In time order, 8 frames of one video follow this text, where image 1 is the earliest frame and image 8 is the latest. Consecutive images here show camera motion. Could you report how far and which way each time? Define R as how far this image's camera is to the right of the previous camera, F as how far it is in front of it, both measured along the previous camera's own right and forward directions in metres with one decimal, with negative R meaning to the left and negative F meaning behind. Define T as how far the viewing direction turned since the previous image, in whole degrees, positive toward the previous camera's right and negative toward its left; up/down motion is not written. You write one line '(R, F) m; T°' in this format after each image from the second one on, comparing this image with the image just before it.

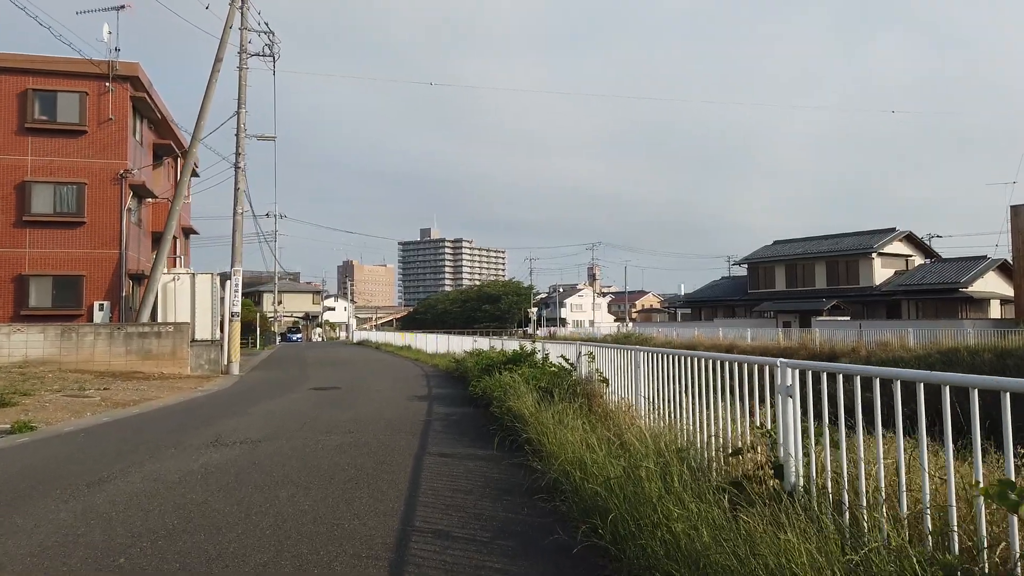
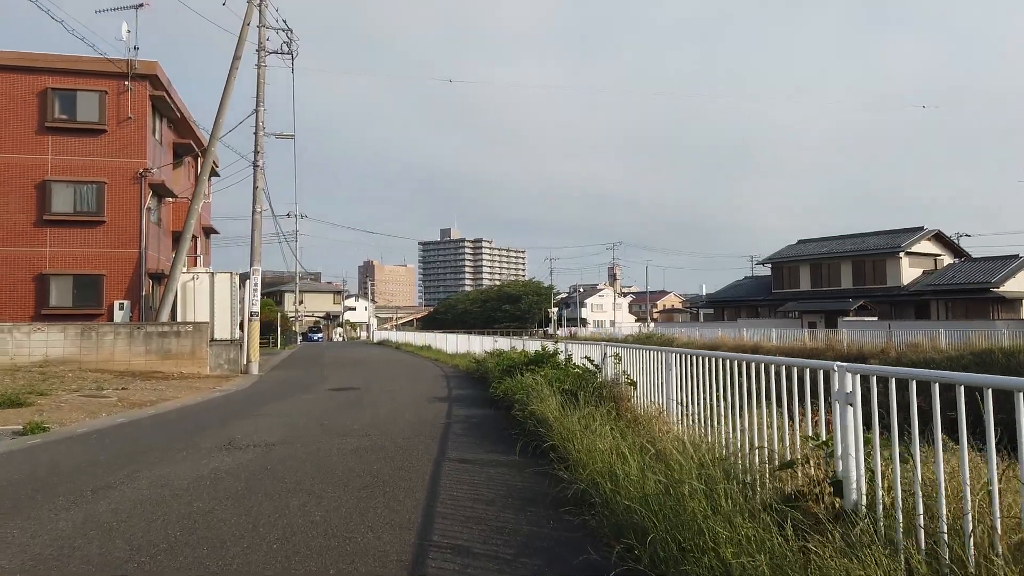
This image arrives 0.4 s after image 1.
(0.0, +0.3) m; -2°
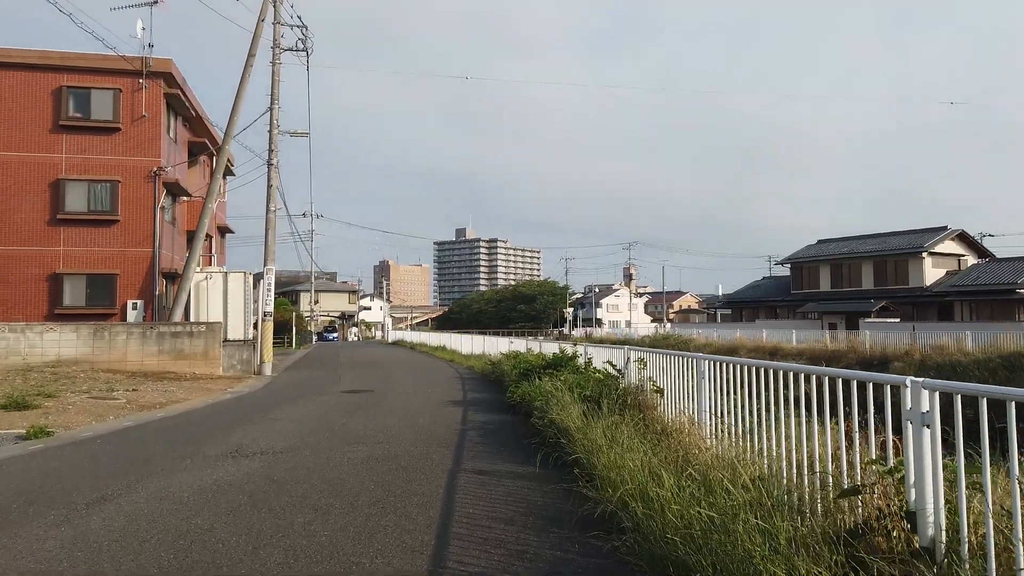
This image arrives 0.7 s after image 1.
(0.0, +0.4) m; -1°
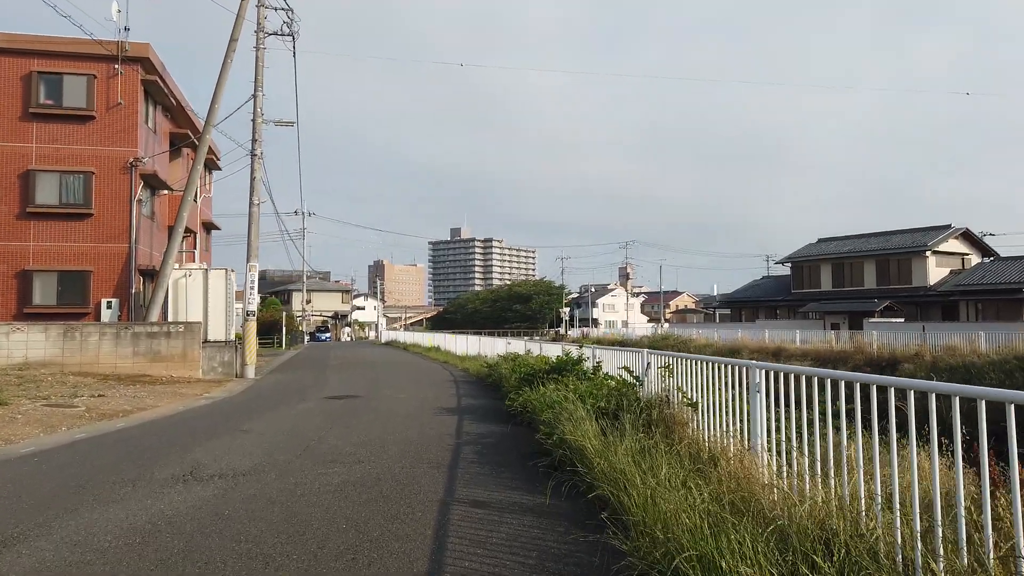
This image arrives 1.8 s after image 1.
(-0.1, +1.1) m; 0°
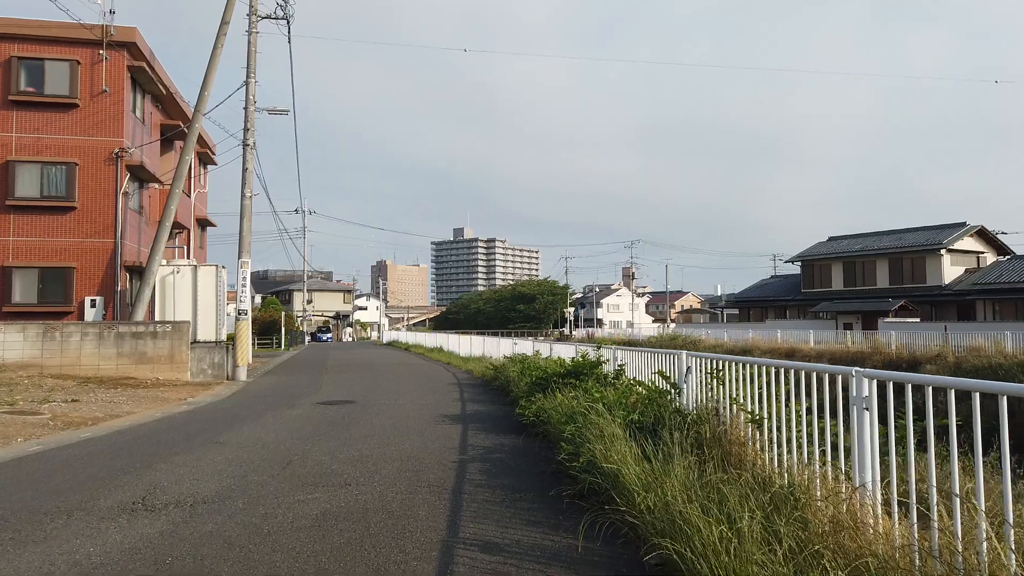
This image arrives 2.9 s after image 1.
(-0.1, +1.1) m; 0°
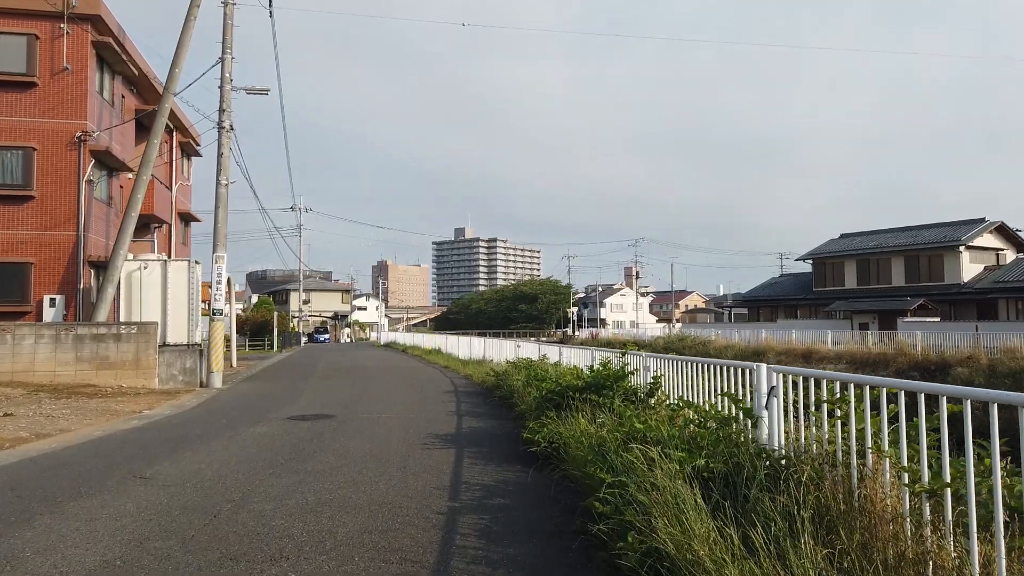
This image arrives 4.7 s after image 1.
(0.0, +1.8) m; 0°
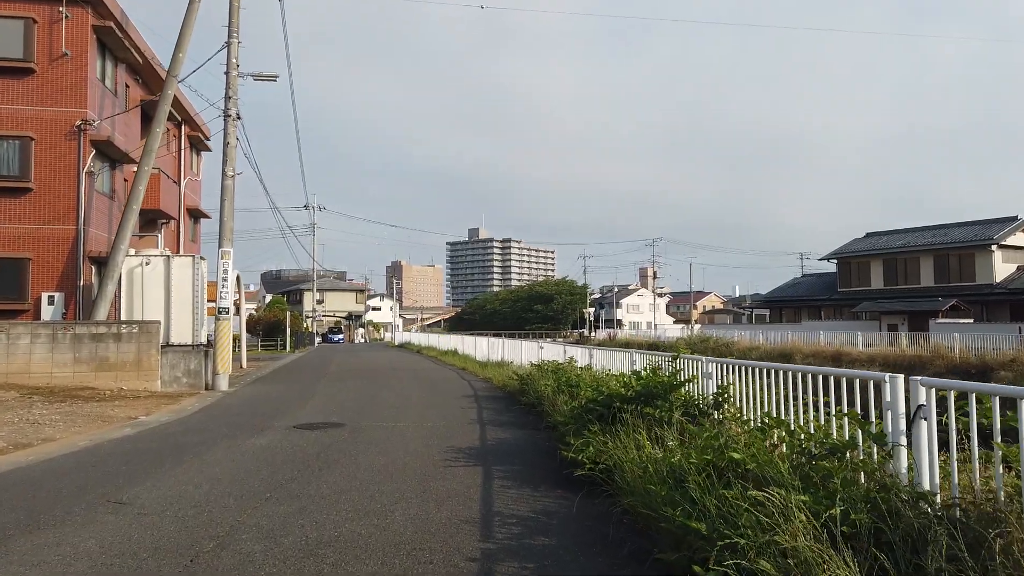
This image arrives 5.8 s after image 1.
(-0.2, +1.0) m; -1°
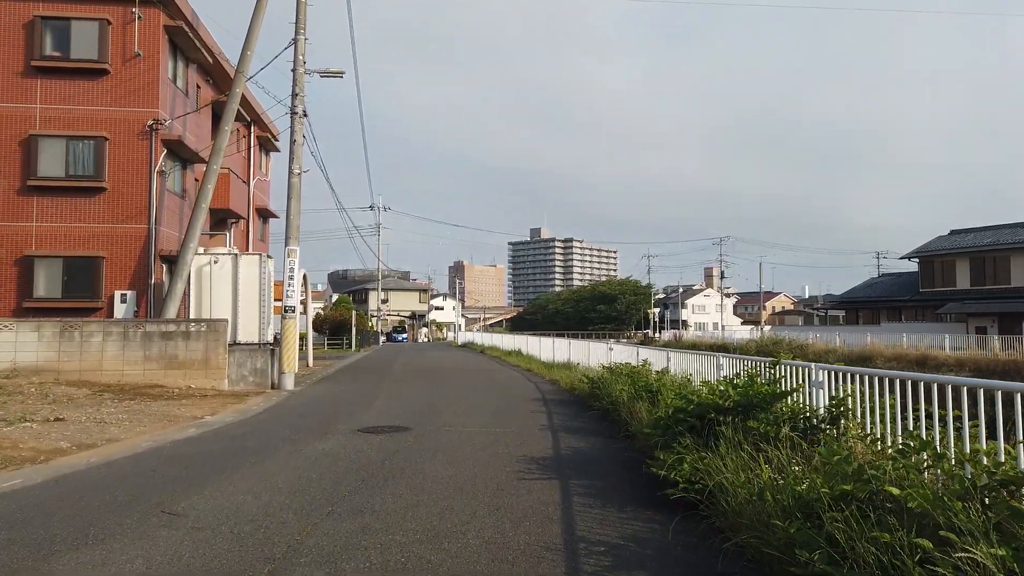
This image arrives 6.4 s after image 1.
(-0.1, +0.6) m; -5°
